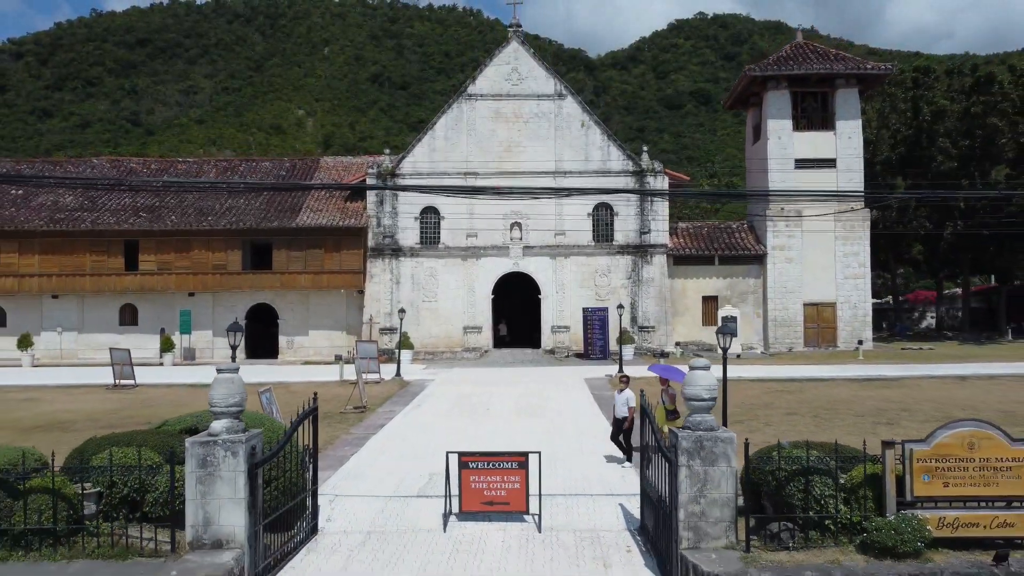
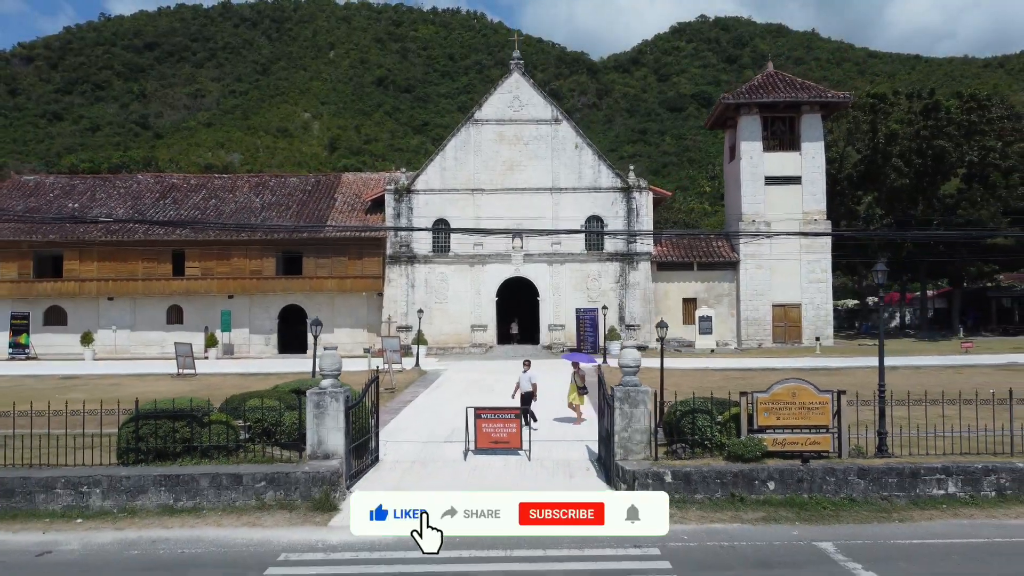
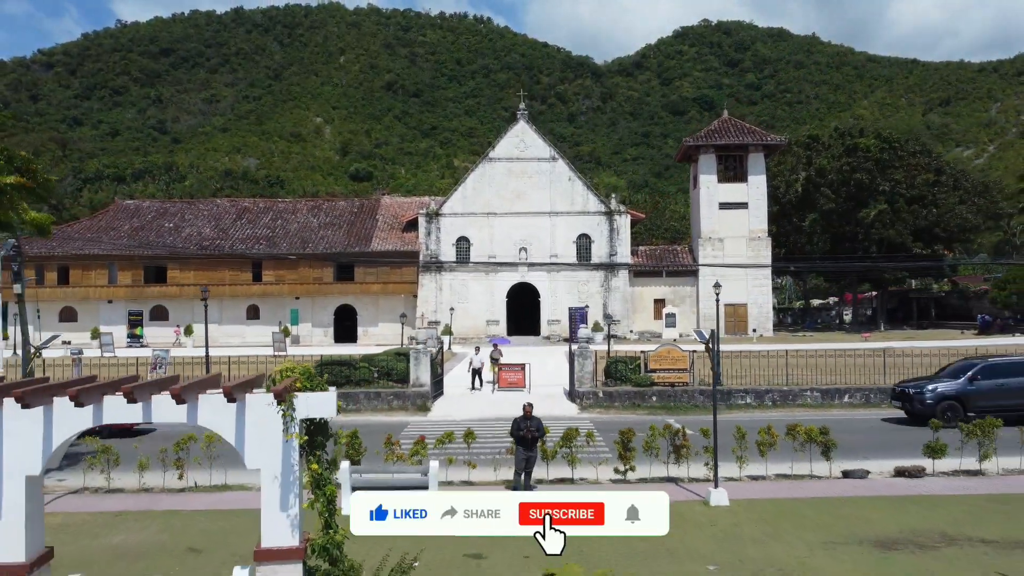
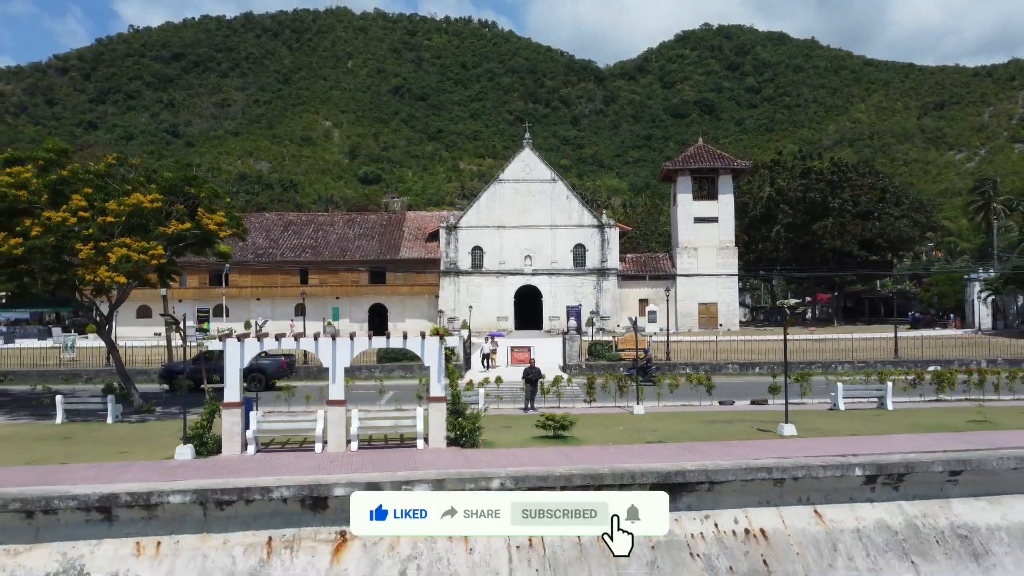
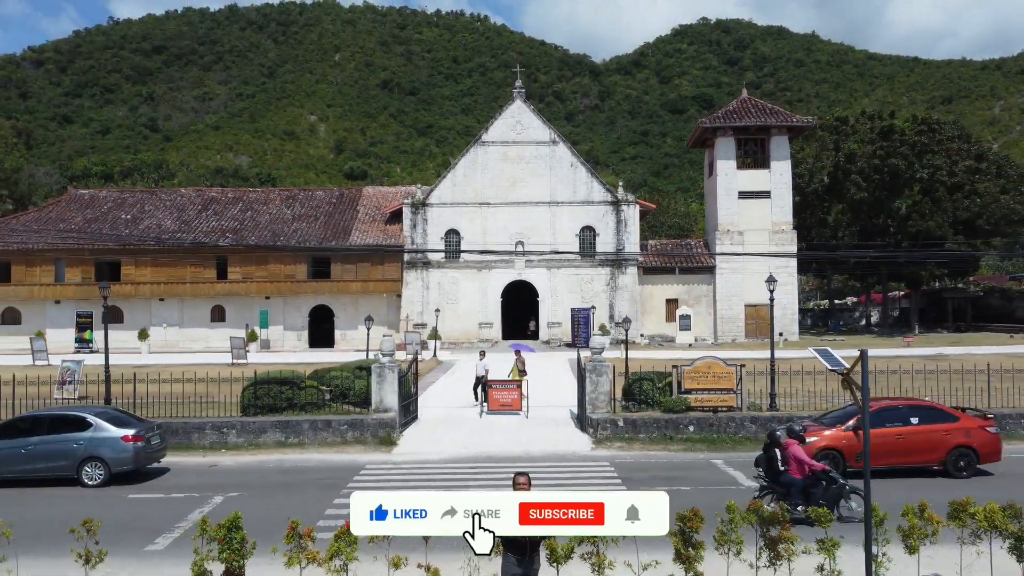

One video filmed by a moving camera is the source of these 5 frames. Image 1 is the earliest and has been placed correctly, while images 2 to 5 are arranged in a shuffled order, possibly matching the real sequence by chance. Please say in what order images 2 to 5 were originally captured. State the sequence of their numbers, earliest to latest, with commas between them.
2, 5, 3, 4
